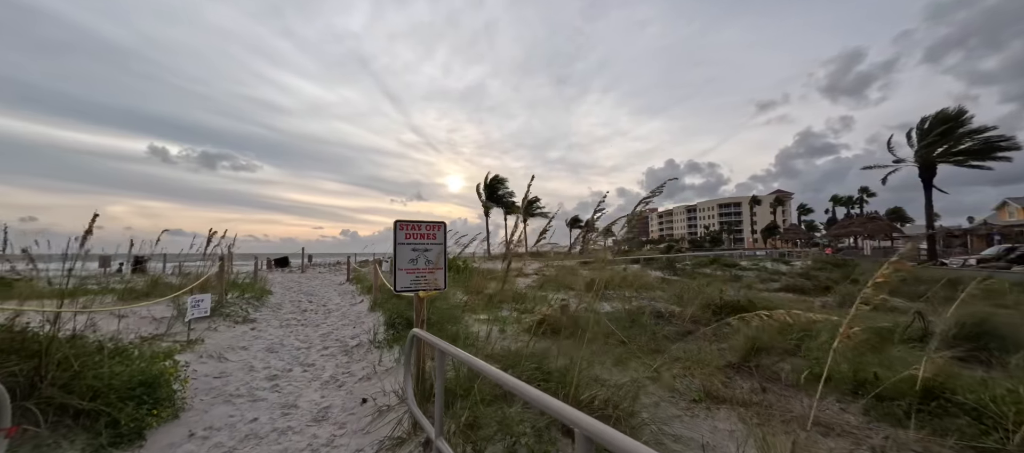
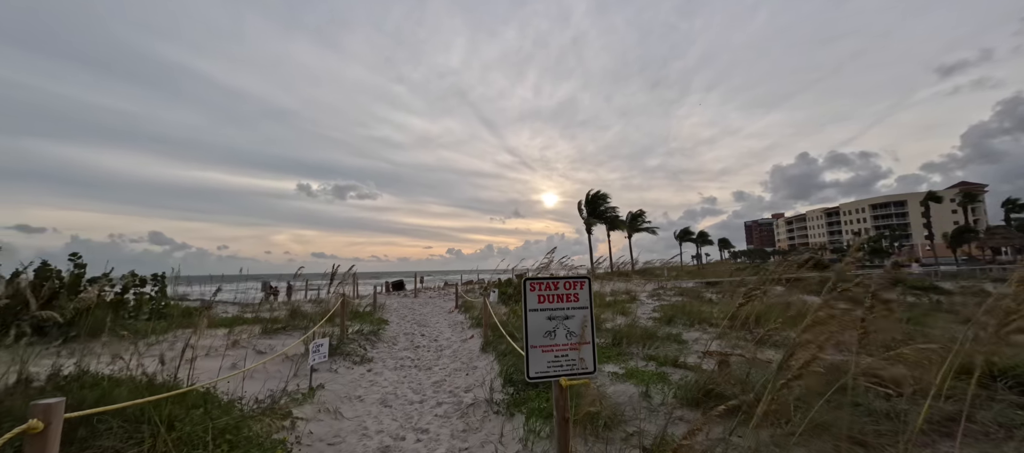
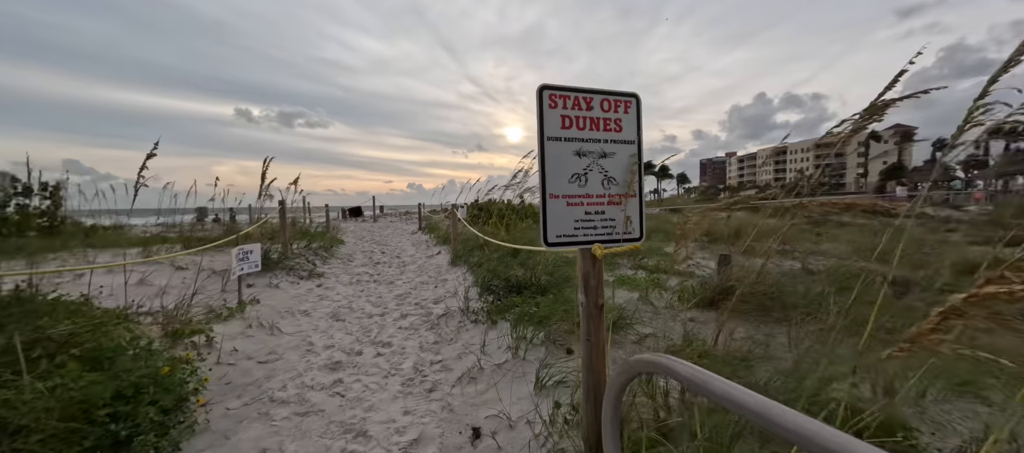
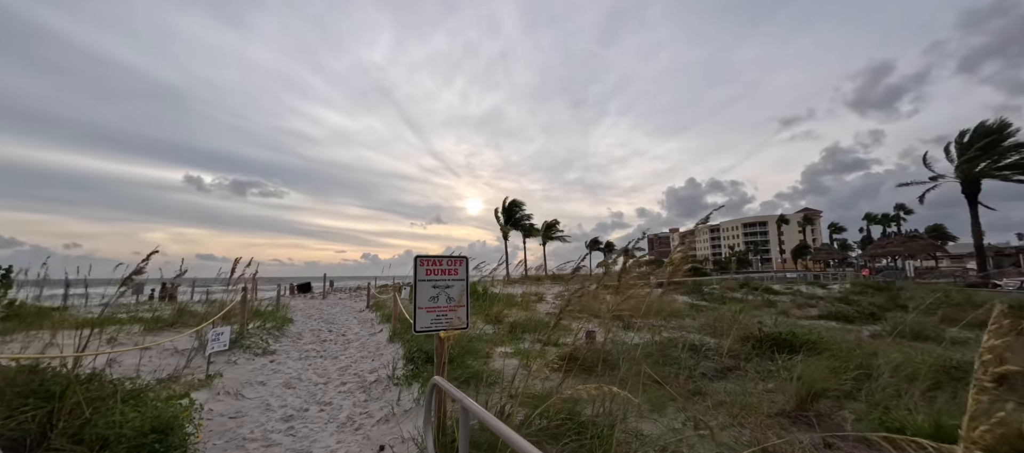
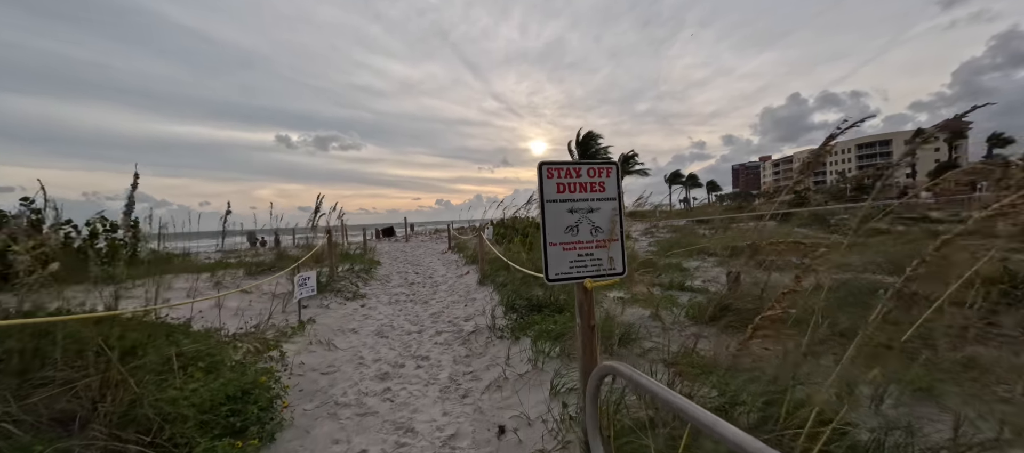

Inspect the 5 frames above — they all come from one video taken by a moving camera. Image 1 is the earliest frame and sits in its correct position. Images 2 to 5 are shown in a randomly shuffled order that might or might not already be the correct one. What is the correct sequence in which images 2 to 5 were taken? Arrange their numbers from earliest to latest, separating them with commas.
4, 2, 5, 3
